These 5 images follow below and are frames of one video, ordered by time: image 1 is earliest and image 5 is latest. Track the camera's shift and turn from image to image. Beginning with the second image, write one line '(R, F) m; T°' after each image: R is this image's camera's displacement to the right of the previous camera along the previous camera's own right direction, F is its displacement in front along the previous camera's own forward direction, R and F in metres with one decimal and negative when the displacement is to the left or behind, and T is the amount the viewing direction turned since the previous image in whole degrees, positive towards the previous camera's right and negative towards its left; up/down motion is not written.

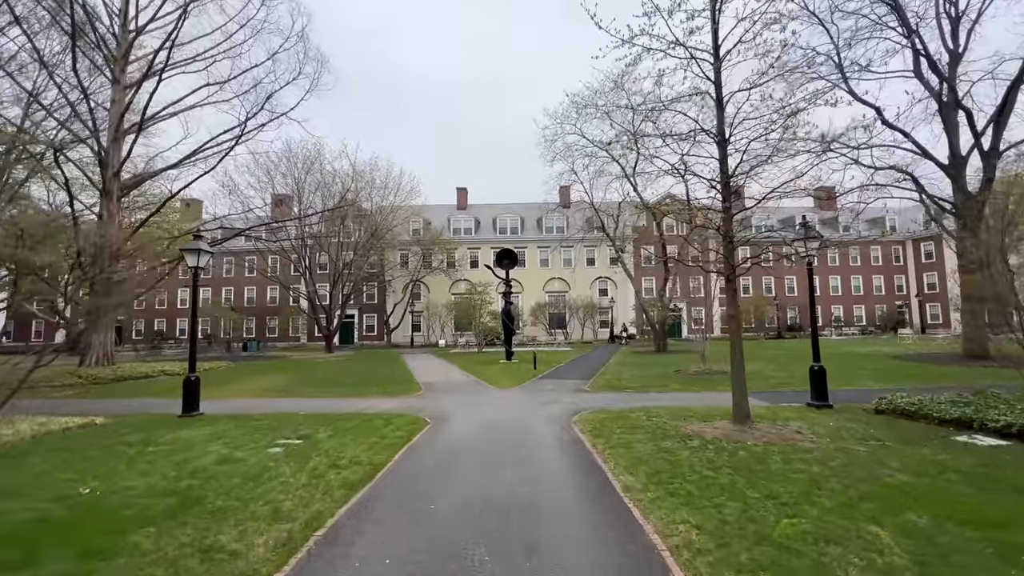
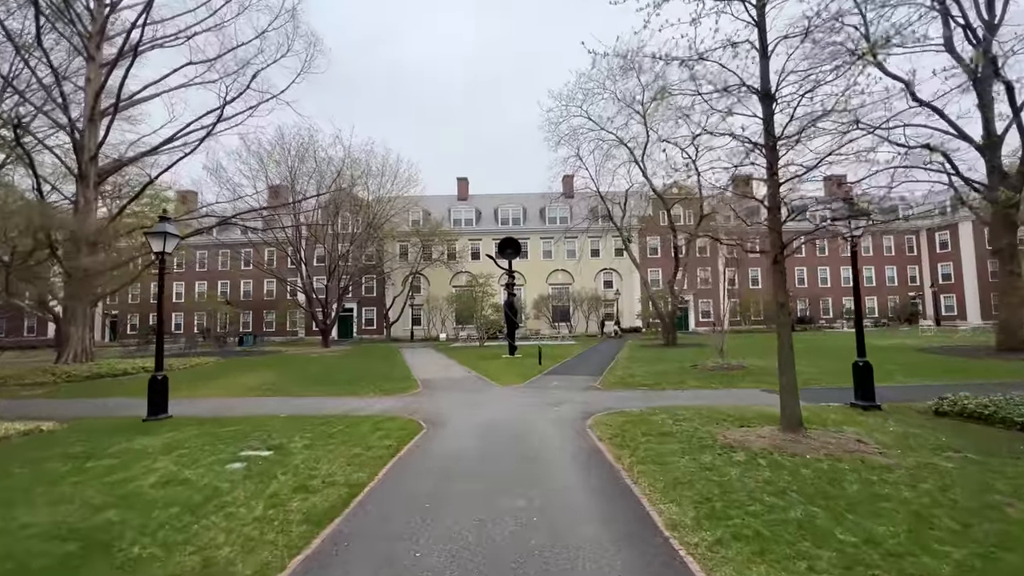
(-0.1, +1.2) m; 0°
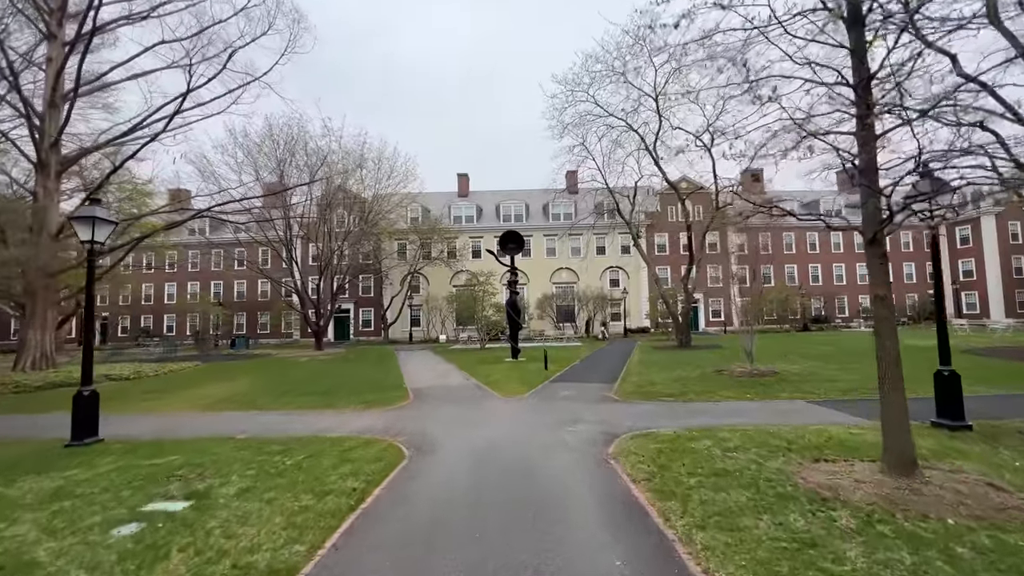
(0.0, +1.8) m; 0°
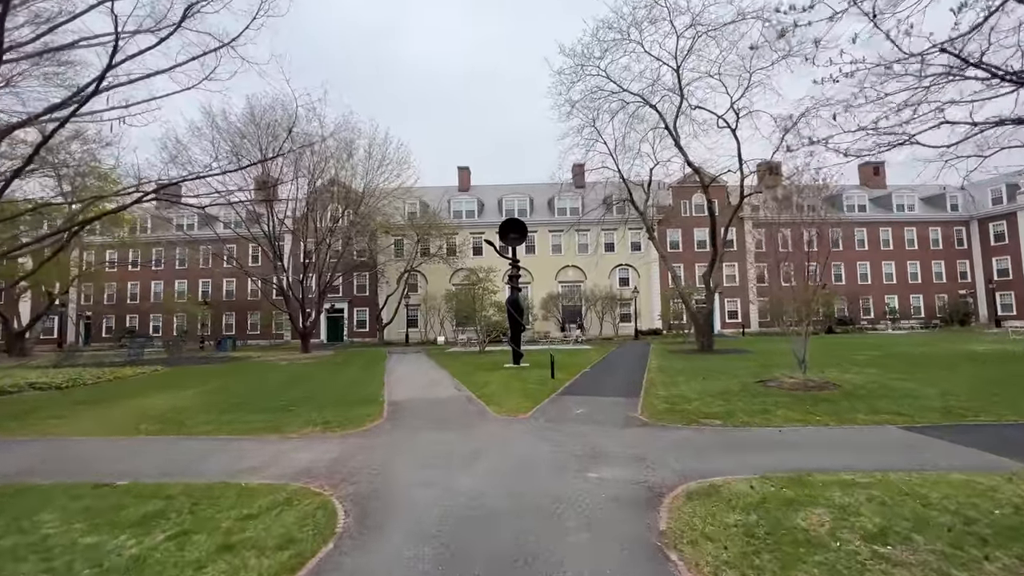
(+0.1, +2.6) m; 0°
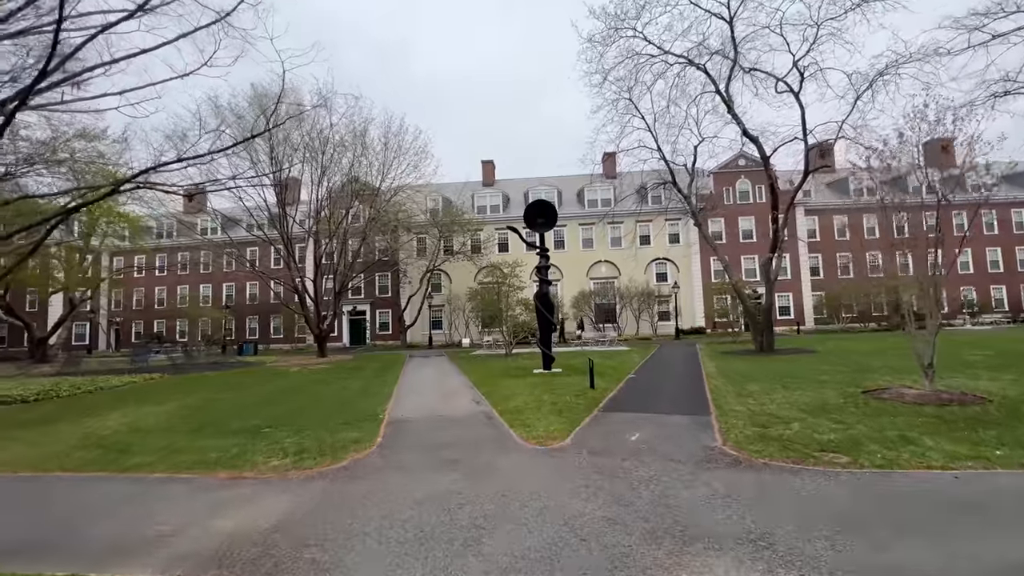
(0.0, +2.6) m; -3°
